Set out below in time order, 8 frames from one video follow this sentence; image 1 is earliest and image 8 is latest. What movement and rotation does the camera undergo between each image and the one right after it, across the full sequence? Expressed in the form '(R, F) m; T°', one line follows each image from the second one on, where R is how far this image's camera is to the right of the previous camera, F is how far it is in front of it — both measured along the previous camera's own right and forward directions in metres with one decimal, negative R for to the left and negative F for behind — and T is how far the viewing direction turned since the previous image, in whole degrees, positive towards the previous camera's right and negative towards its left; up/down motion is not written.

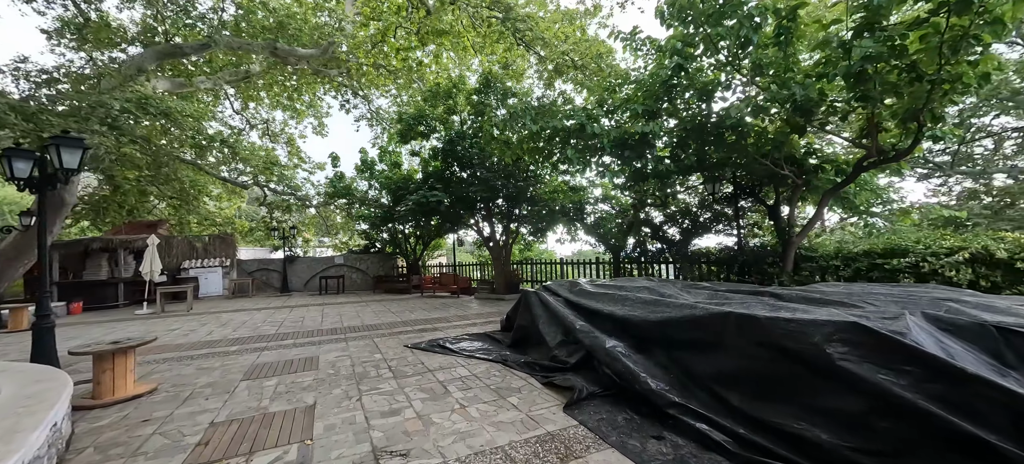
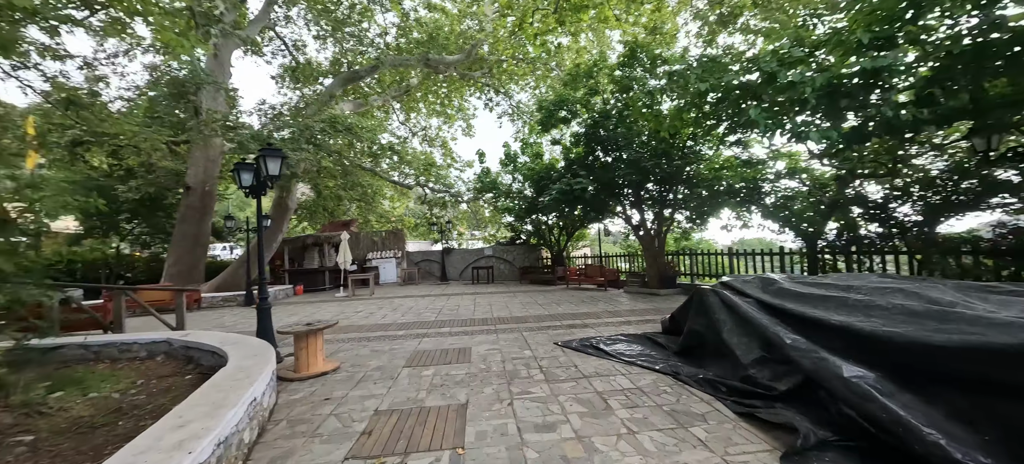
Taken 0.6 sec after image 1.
(-0.3, +0.7) m; -20°
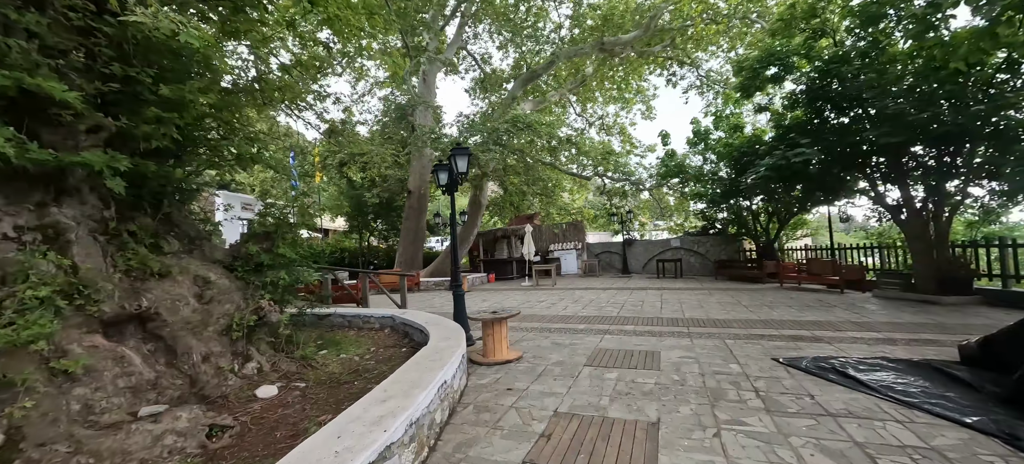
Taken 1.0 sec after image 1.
(-0.1, +0.5) m; -26°
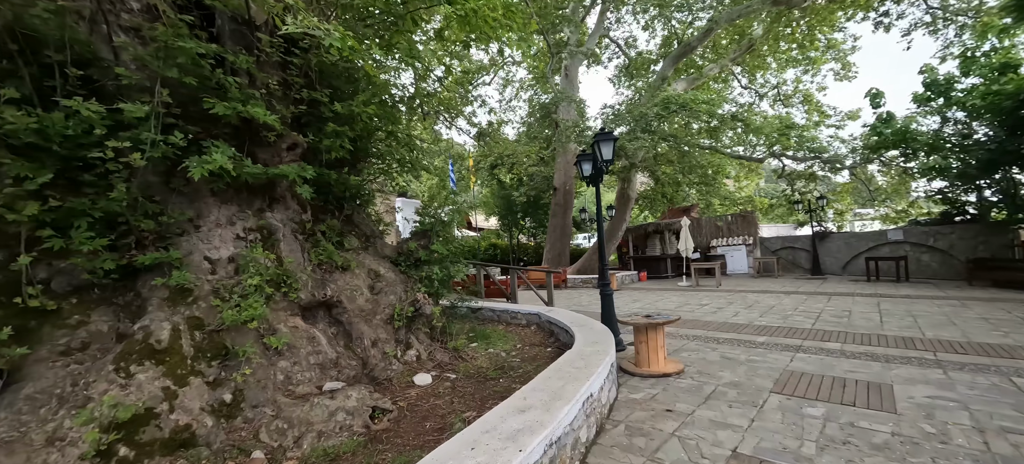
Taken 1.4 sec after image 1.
(0.0, +0.4) m; -22°
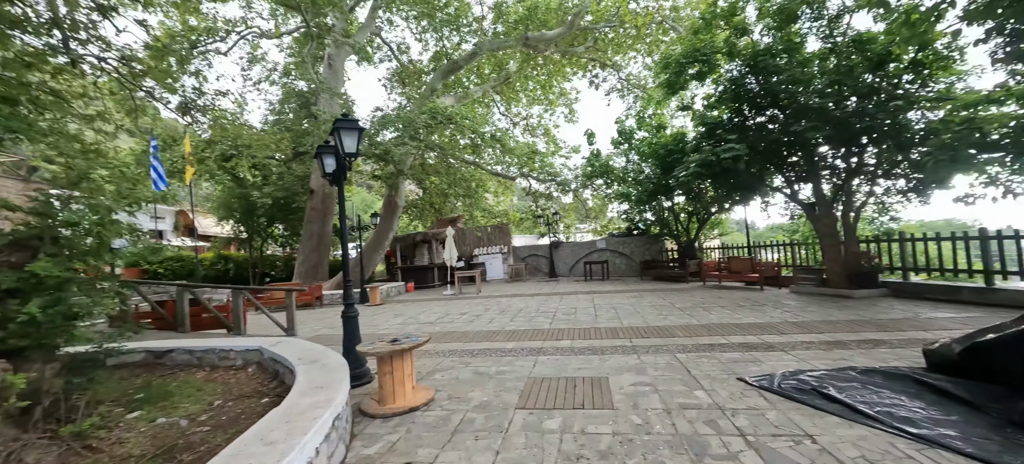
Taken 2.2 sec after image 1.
(+0.5, +0.6) m; +32°
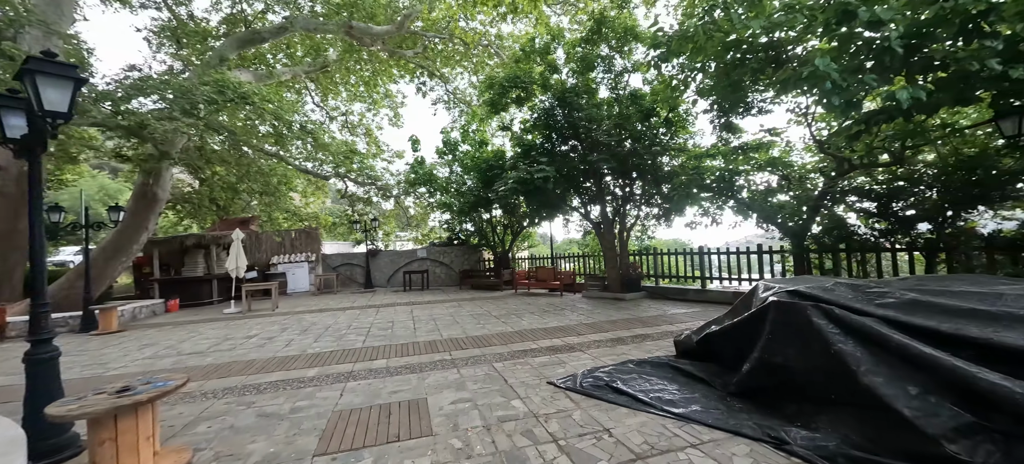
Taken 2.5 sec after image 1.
(0.0, +0.3) m; +26°
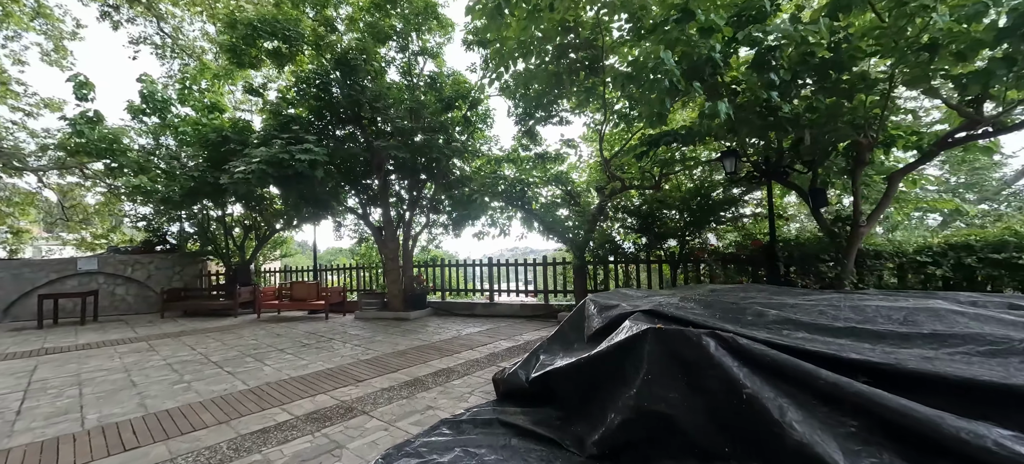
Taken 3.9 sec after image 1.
(+0.1, +1.2) m; +33°
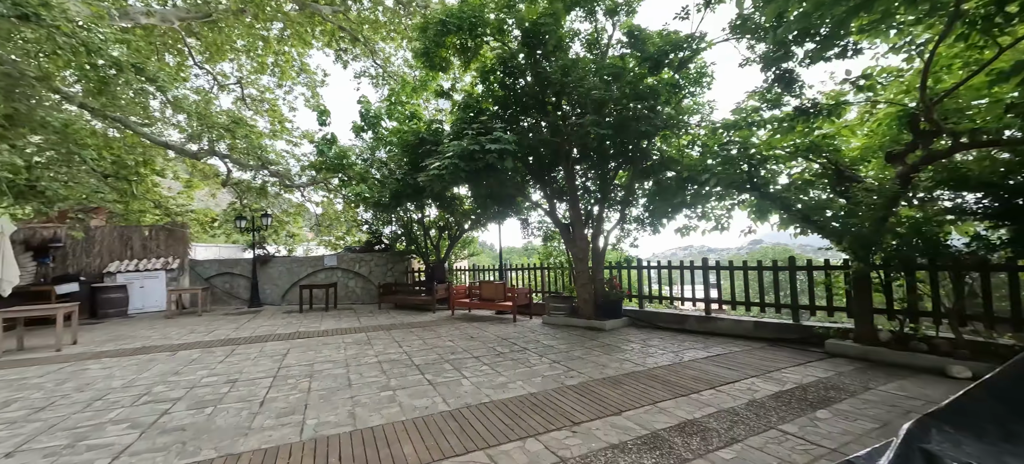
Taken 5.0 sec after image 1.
(-0.7, +0.9) m; -24°
